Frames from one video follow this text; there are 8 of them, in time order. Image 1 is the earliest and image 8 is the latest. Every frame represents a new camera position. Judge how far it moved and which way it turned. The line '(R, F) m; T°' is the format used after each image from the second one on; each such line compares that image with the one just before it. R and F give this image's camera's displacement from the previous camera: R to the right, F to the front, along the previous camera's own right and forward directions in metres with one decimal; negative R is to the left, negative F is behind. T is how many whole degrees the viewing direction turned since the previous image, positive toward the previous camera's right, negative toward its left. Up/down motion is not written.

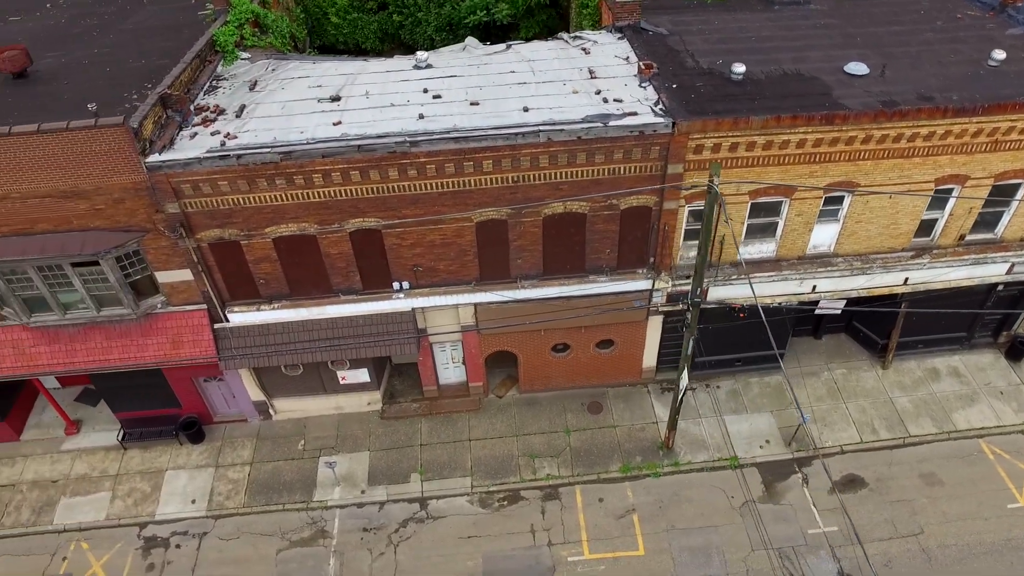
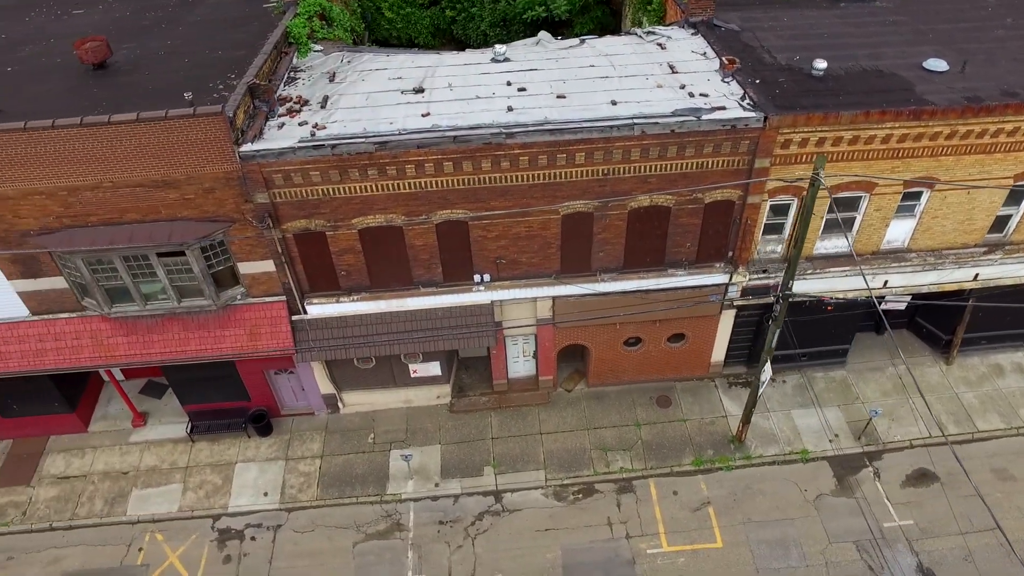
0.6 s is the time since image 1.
(-1.6, 0.0) m; +1°
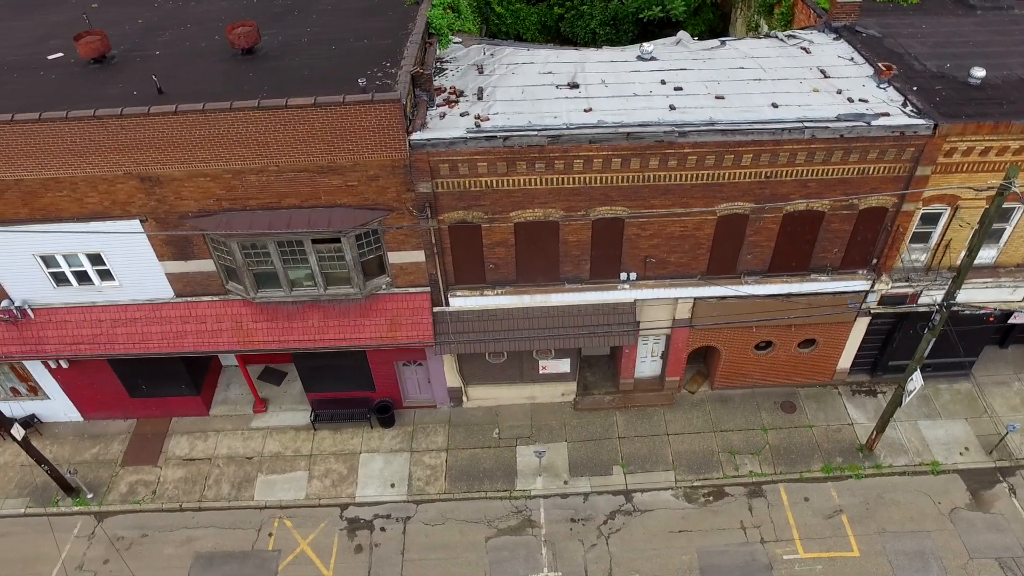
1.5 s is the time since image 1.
(-2.5, 0.0) m; 0°
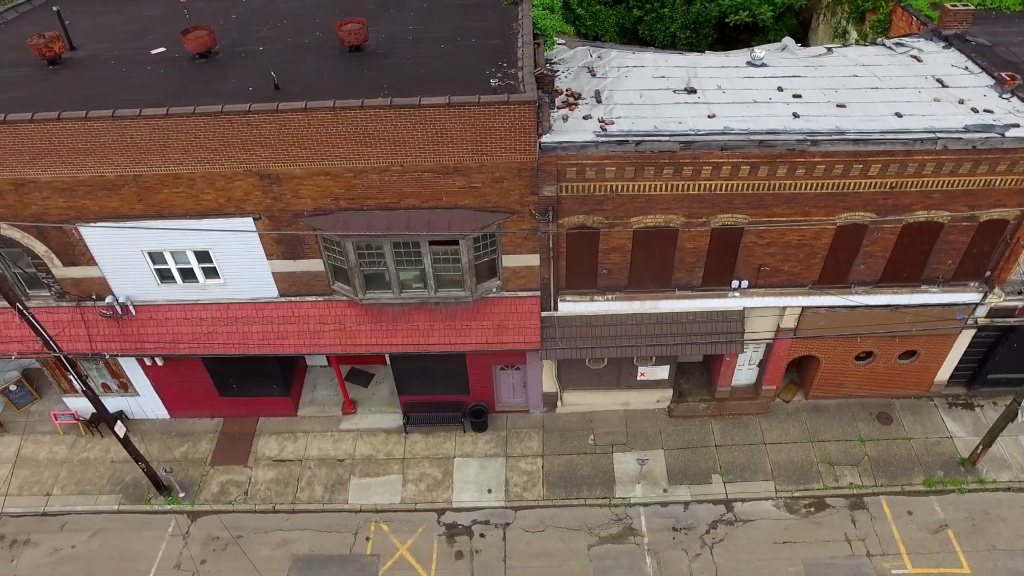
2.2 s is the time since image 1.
(-2.0, +0.2) m; 0°
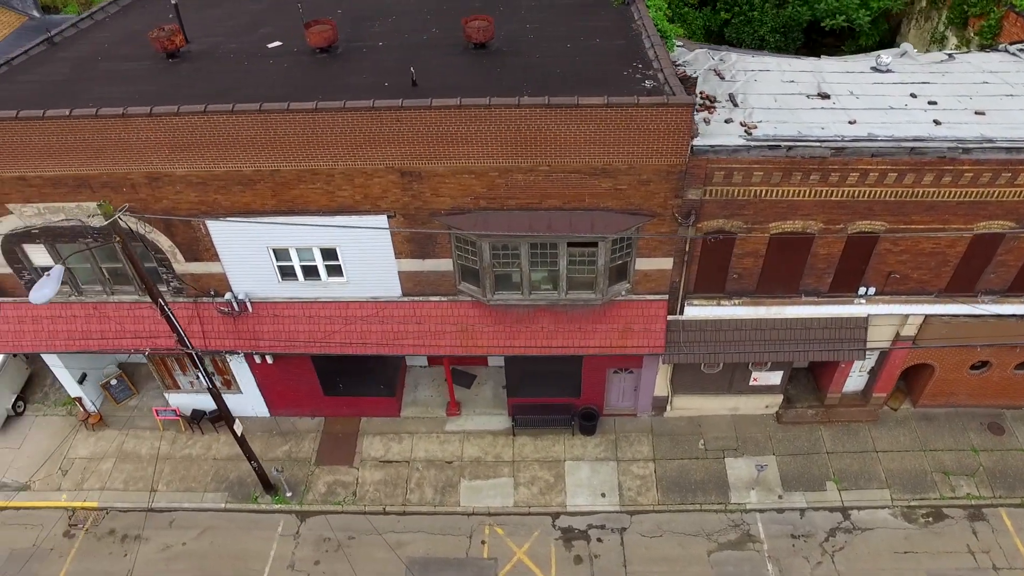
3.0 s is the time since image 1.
(-2.3, +0.2) m; 0°
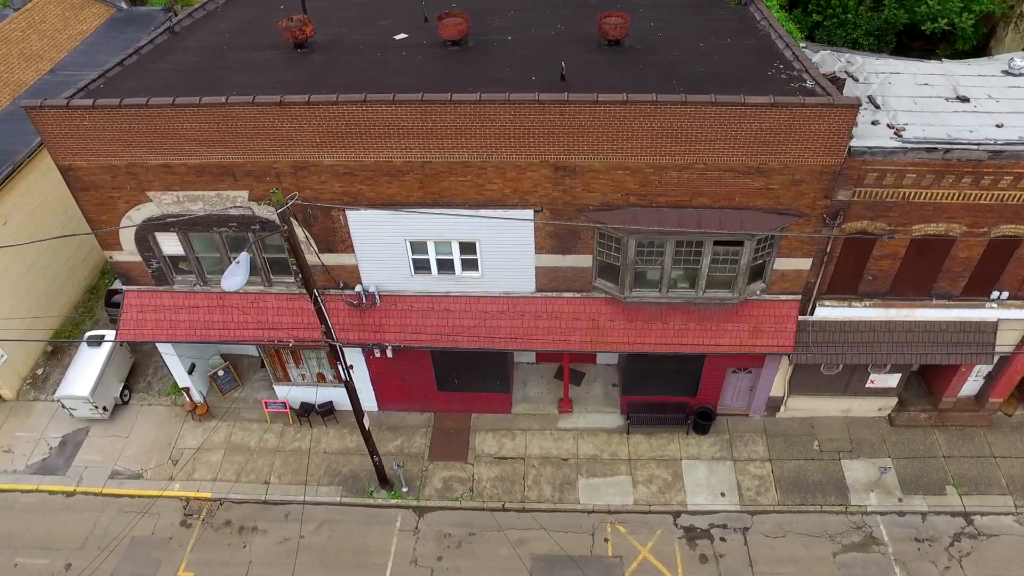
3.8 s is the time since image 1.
(-2.4, 0.0) m; 0°
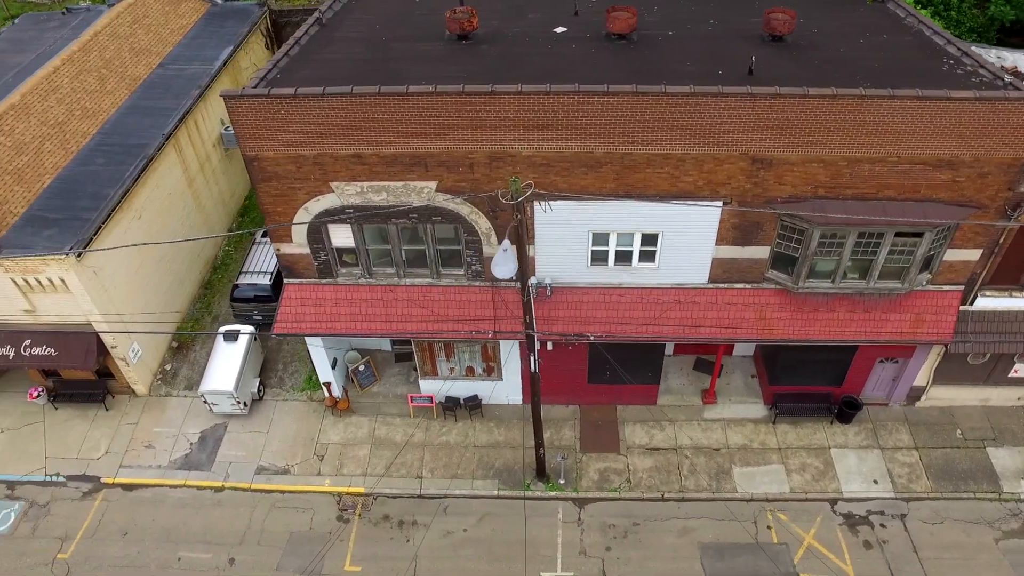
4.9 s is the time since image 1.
(-3.5, 0.0) m; +2°
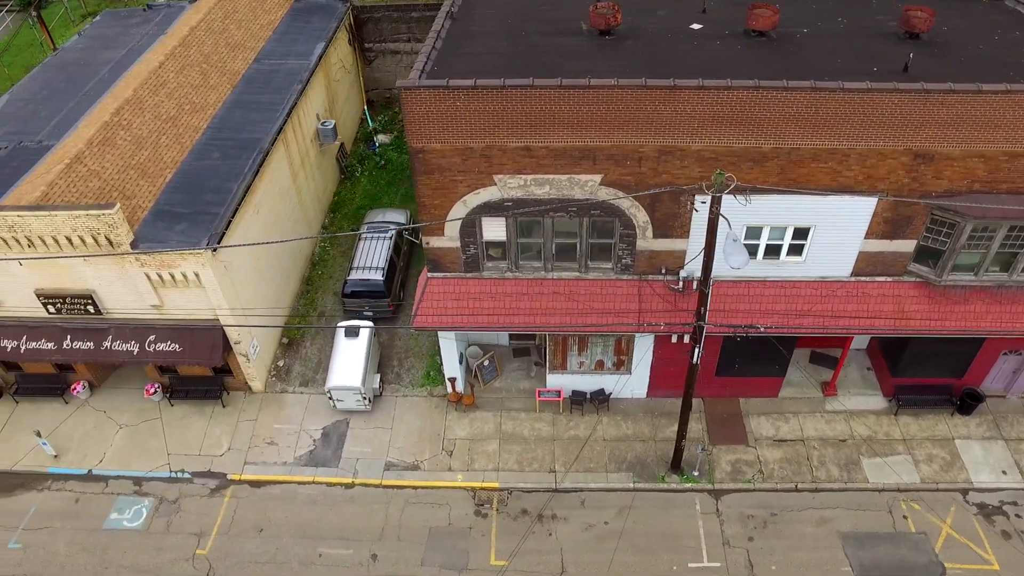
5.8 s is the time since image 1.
(-3.0, 0.0) m; +1°
